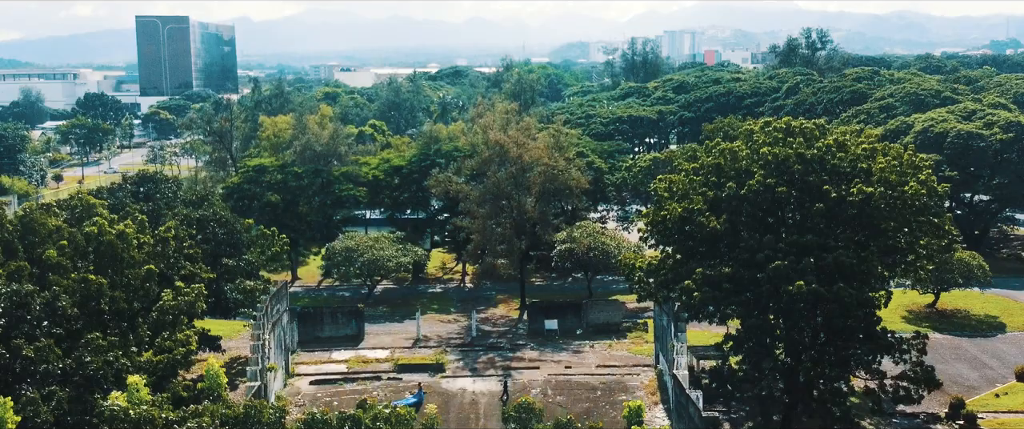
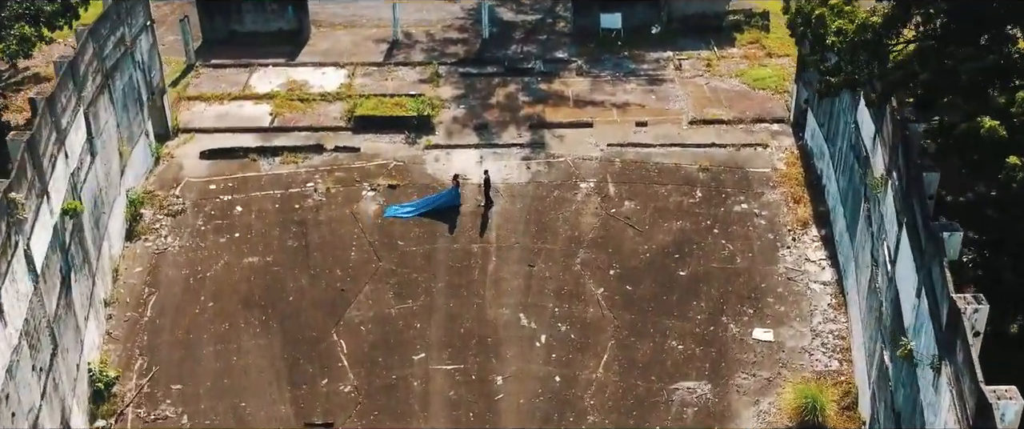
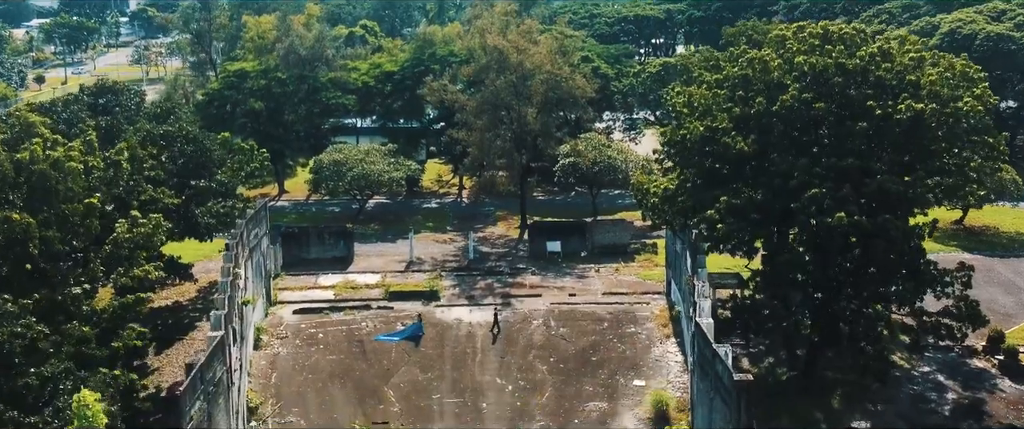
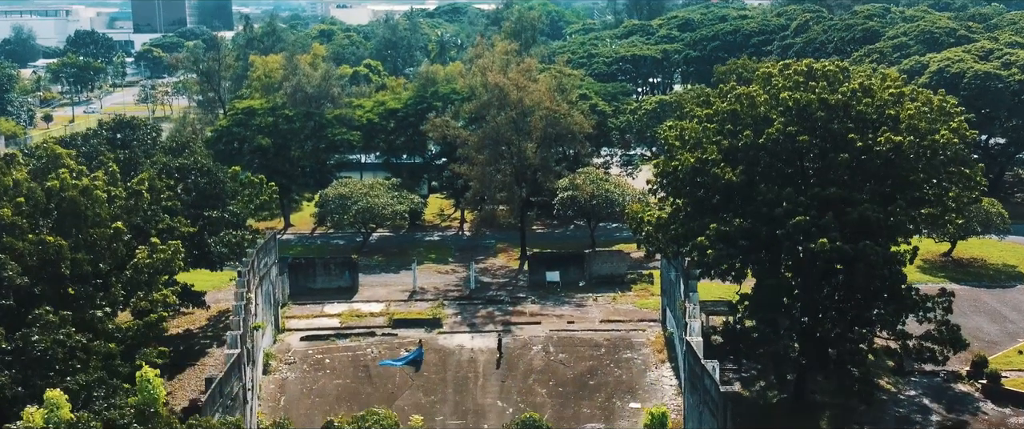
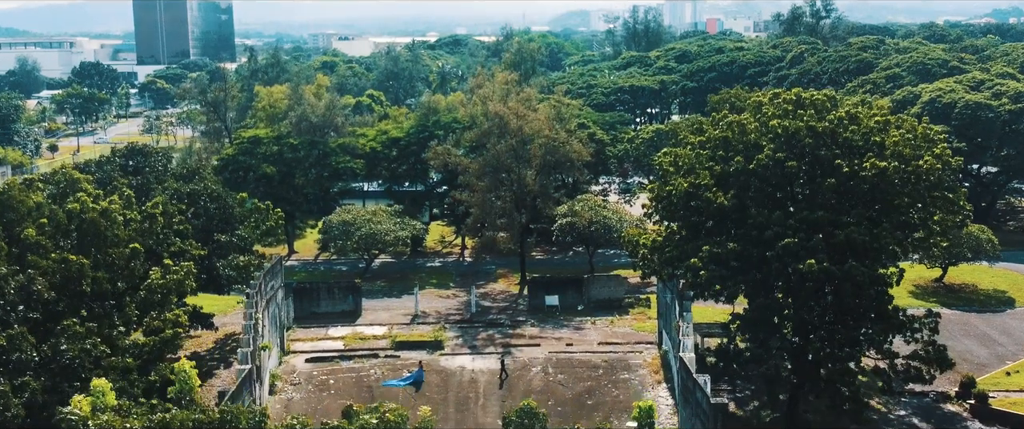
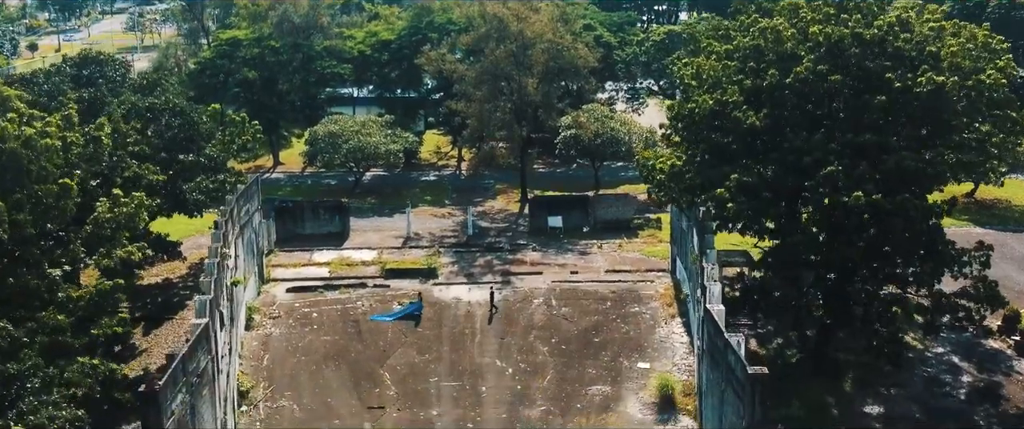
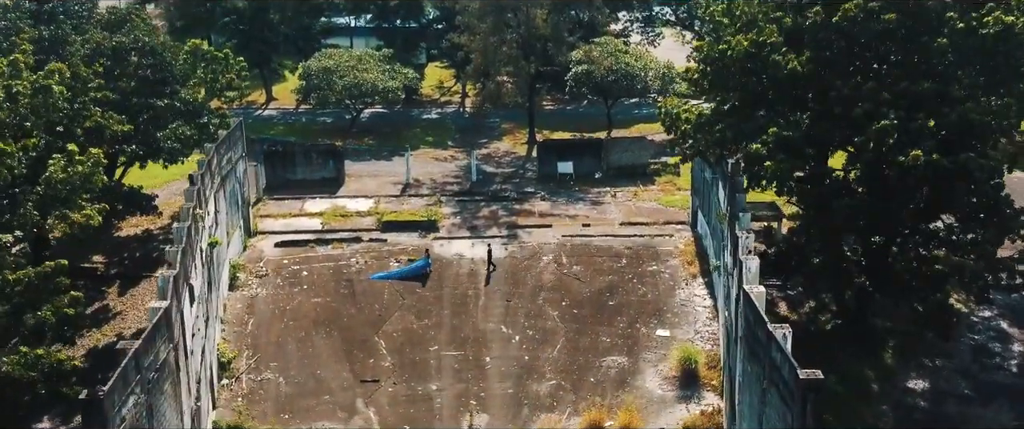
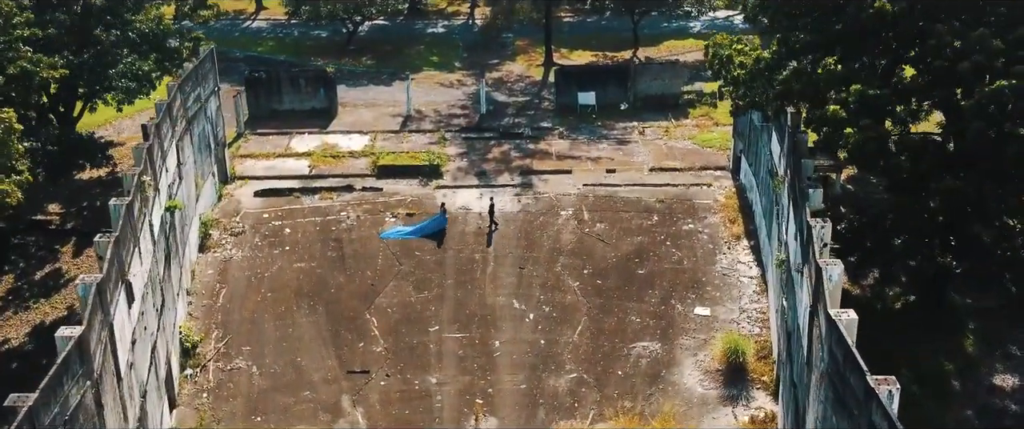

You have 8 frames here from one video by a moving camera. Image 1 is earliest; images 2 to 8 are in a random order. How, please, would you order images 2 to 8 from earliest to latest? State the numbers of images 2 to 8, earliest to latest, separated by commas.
5, 4, 3, 6, 7, 8, 2
